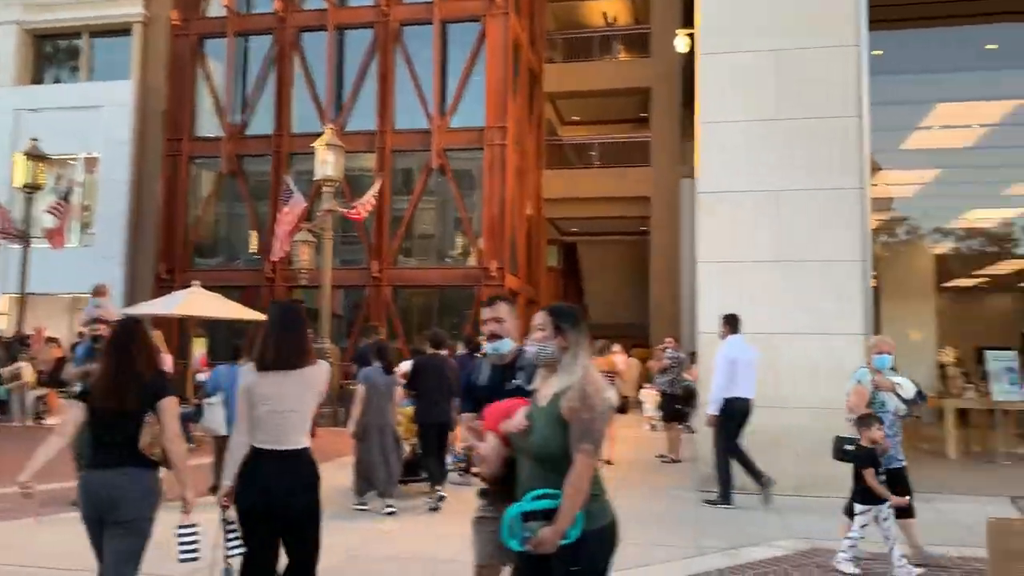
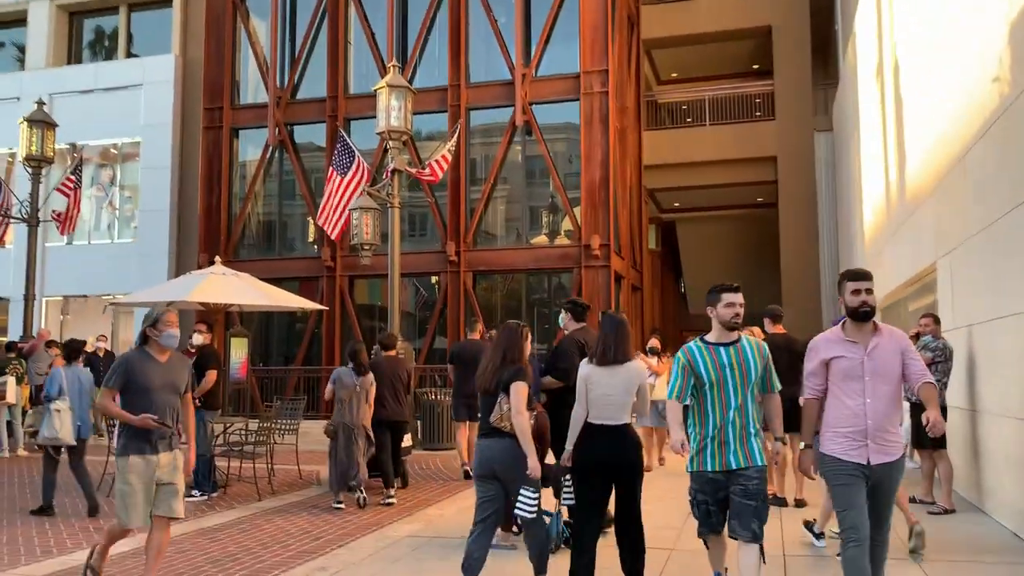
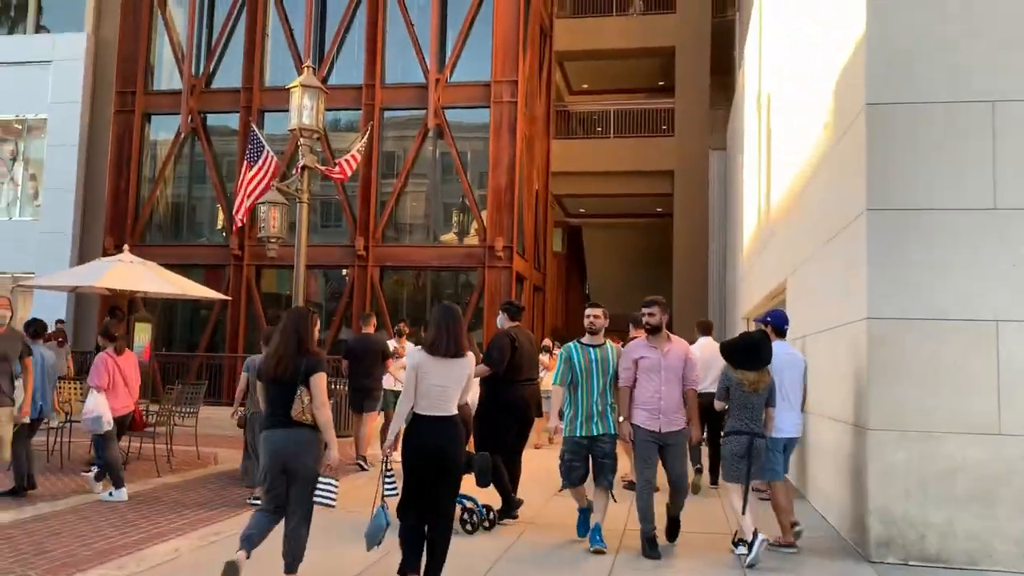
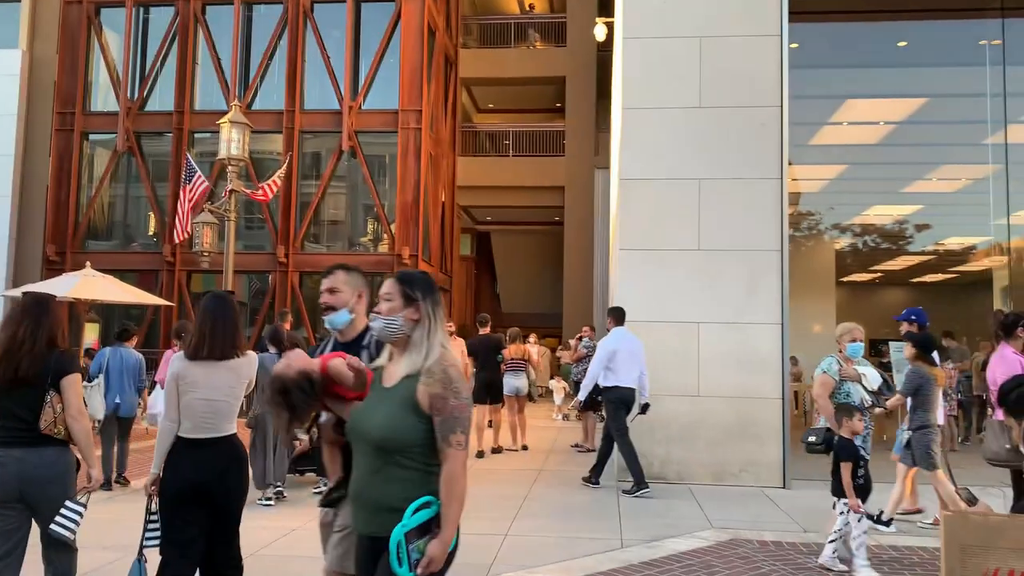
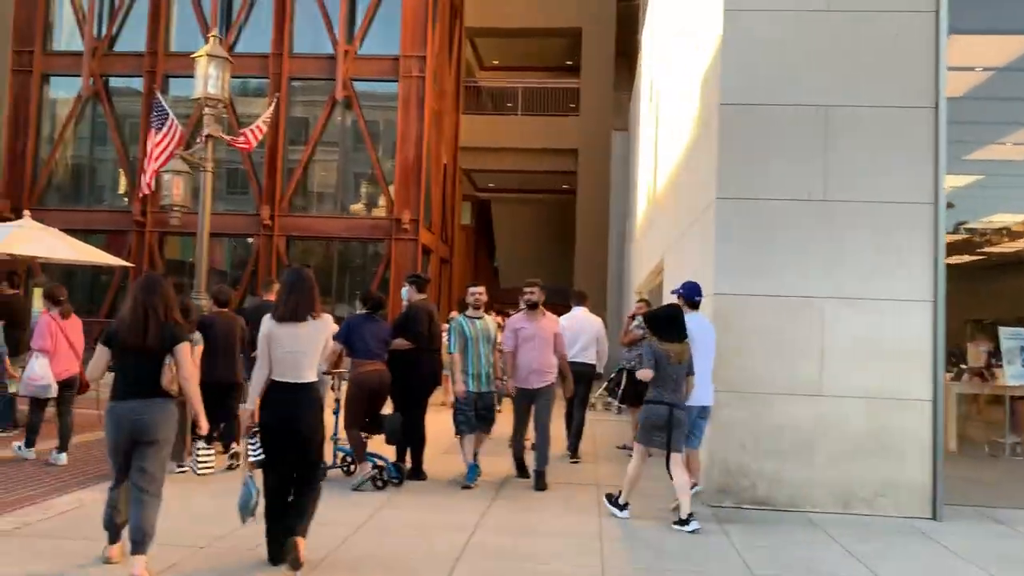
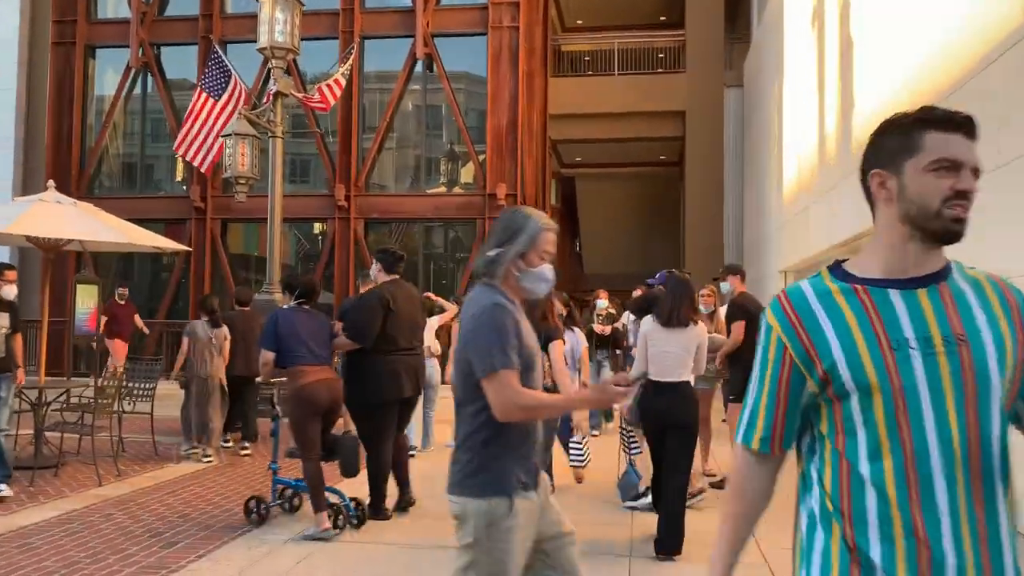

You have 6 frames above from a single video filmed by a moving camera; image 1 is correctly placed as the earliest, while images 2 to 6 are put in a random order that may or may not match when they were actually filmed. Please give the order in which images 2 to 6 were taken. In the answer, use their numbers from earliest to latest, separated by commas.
4, 5, 3, 2, 6
